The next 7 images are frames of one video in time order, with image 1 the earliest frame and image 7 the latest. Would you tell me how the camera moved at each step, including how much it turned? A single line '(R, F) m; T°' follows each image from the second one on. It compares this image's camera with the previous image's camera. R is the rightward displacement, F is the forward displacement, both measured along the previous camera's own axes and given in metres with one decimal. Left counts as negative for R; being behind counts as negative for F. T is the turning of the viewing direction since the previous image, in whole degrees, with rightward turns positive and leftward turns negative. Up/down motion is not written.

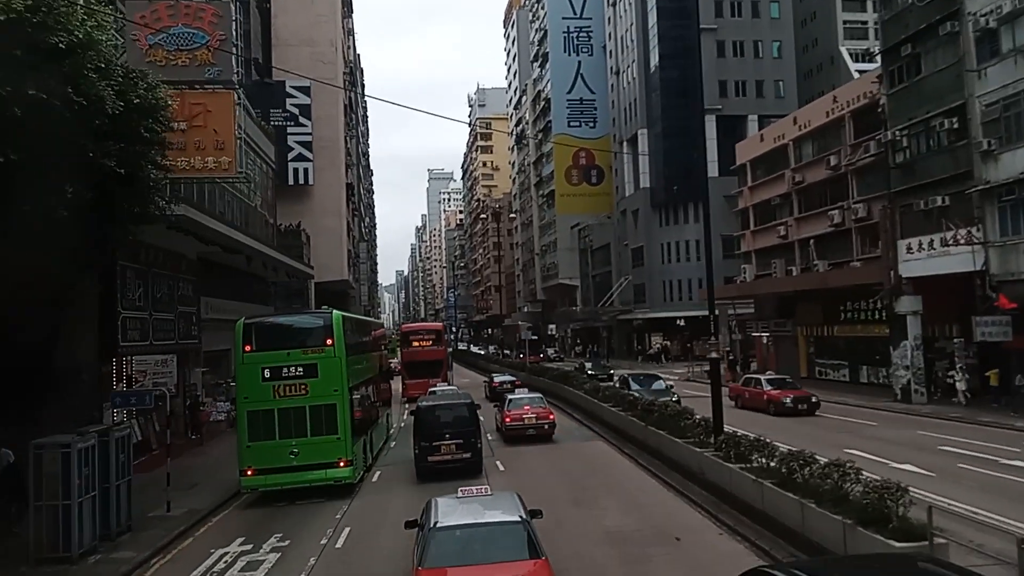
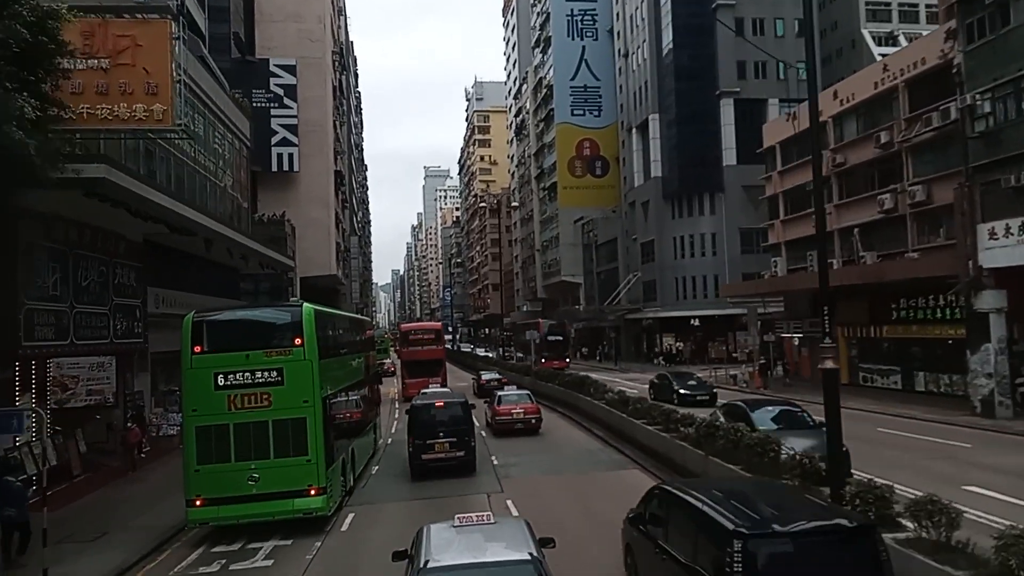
(-0.4, +4.8) m; 0°
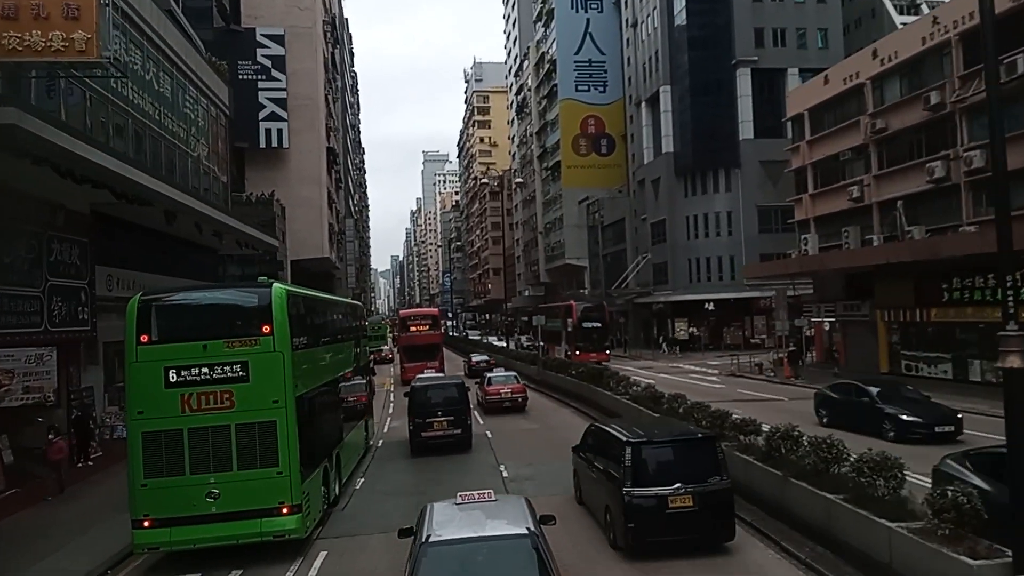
(-0.3, +3.5) m; 0°
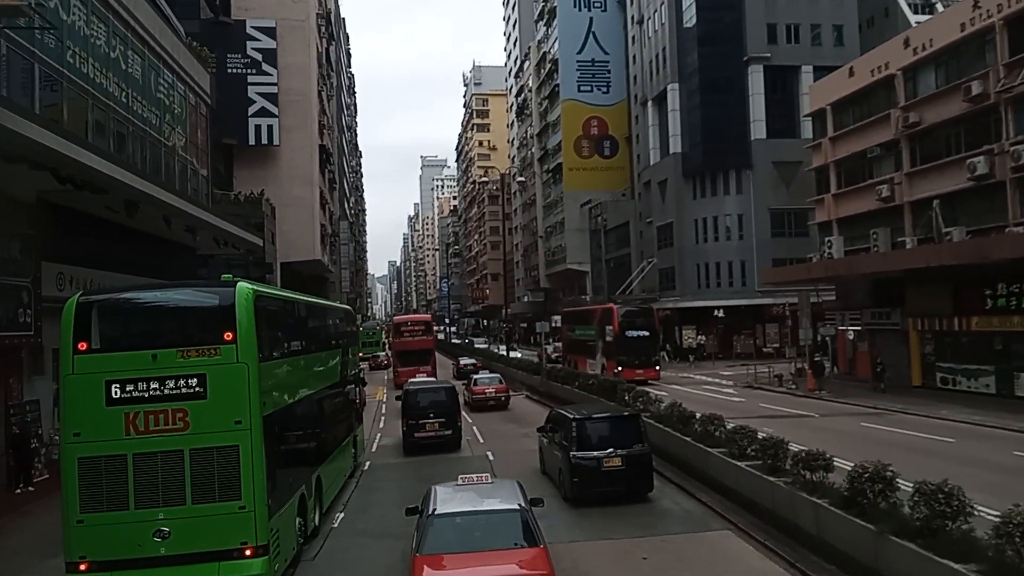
(-0.2, +2.6) m; 0°
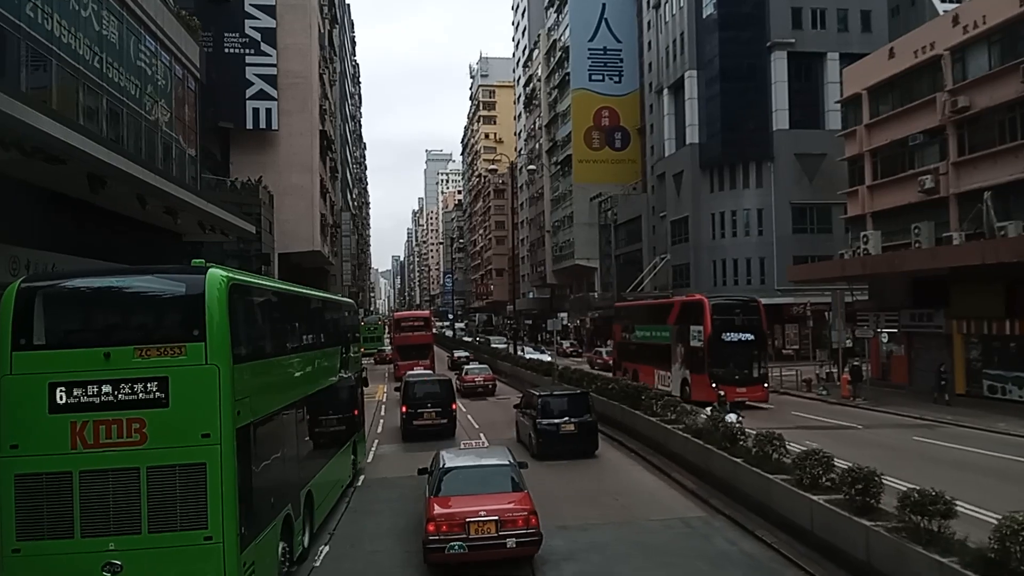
(-0.3, +2.4) m; 0°
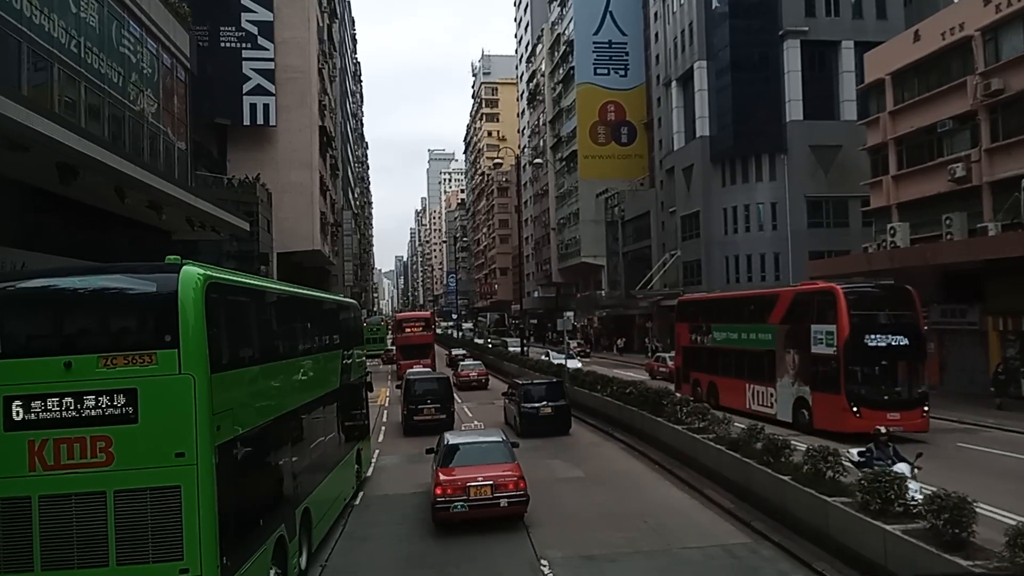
(-0.2, +1.6) m; 0°
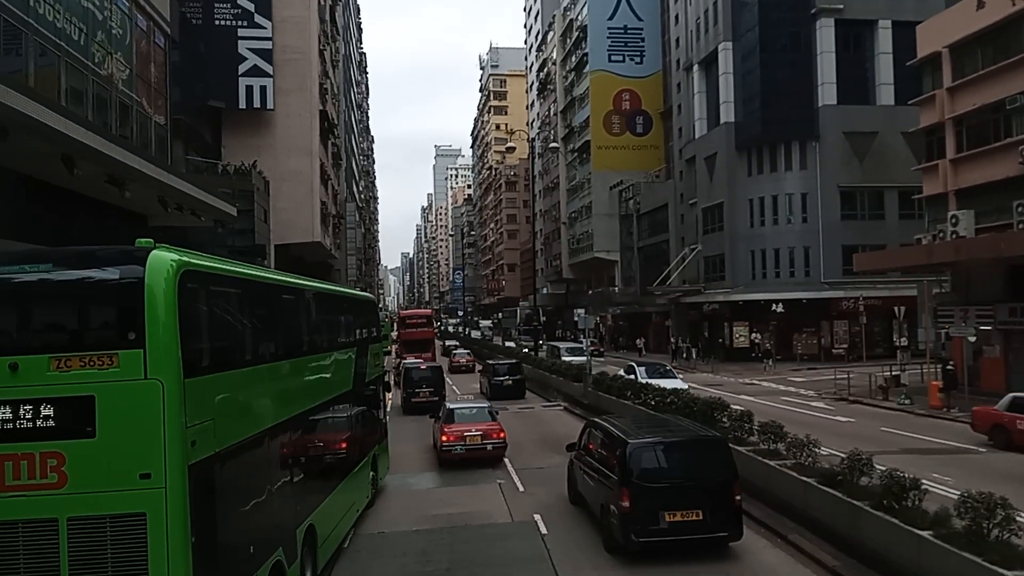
(-0.4, +3.1) m; 0°
